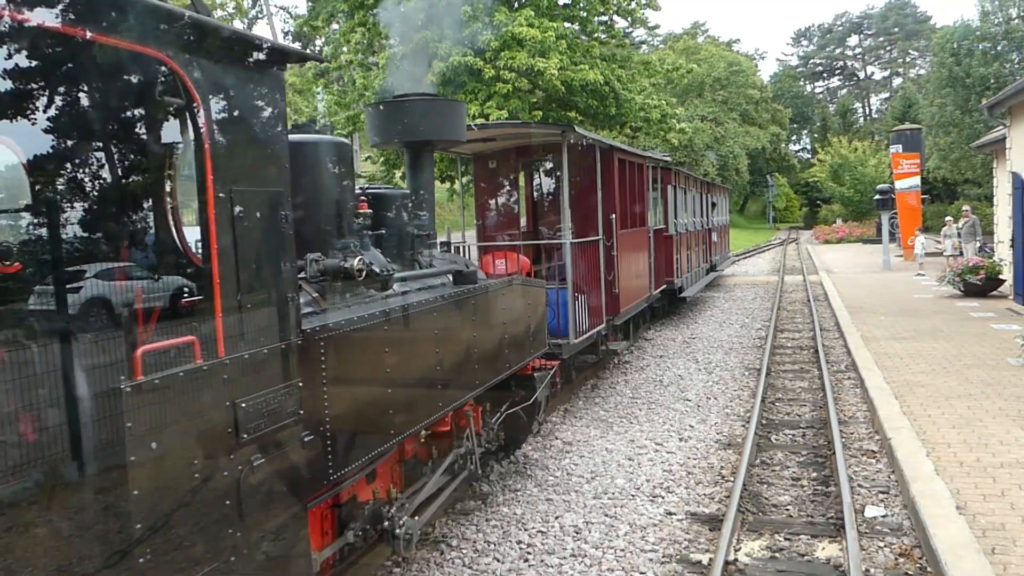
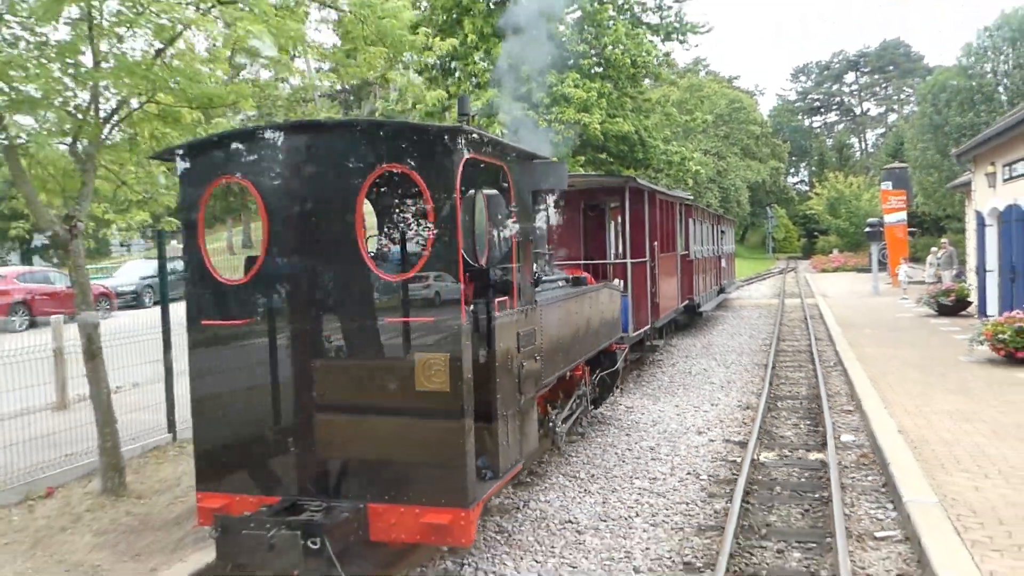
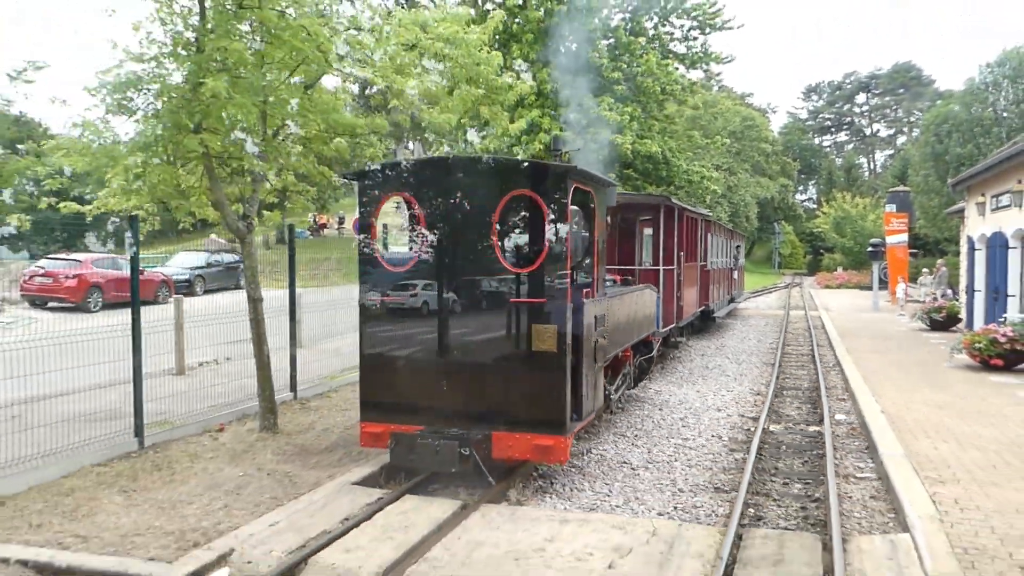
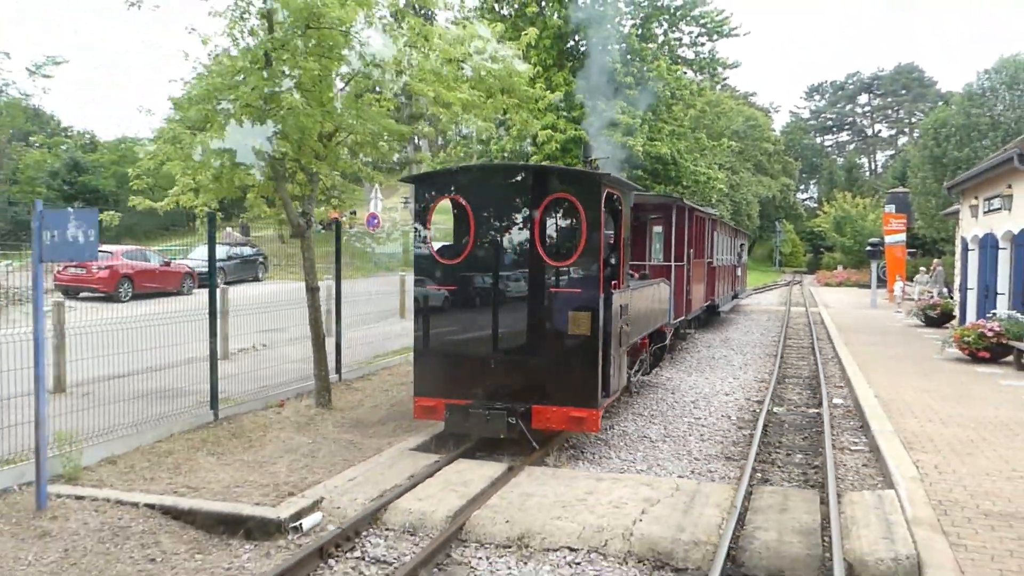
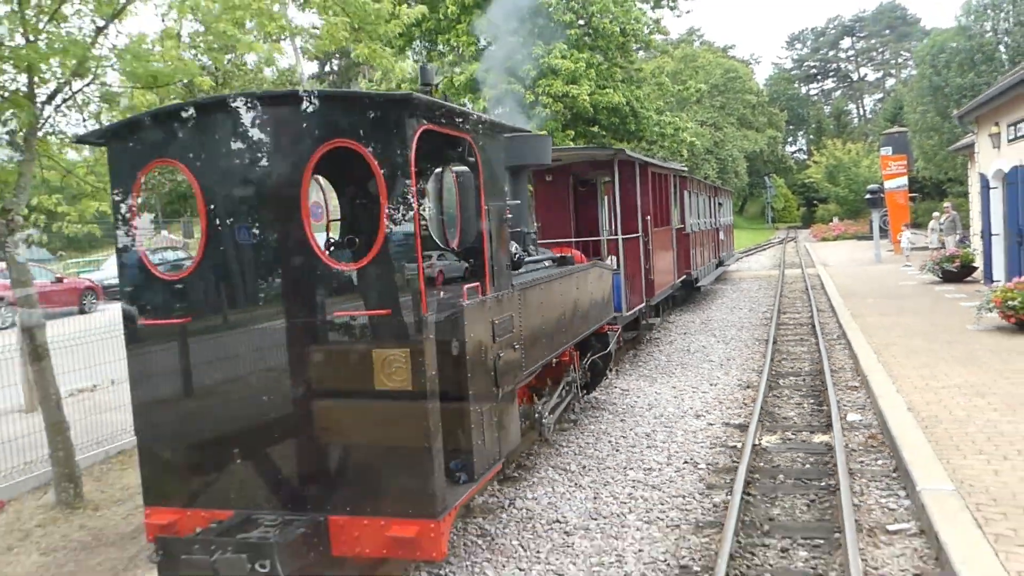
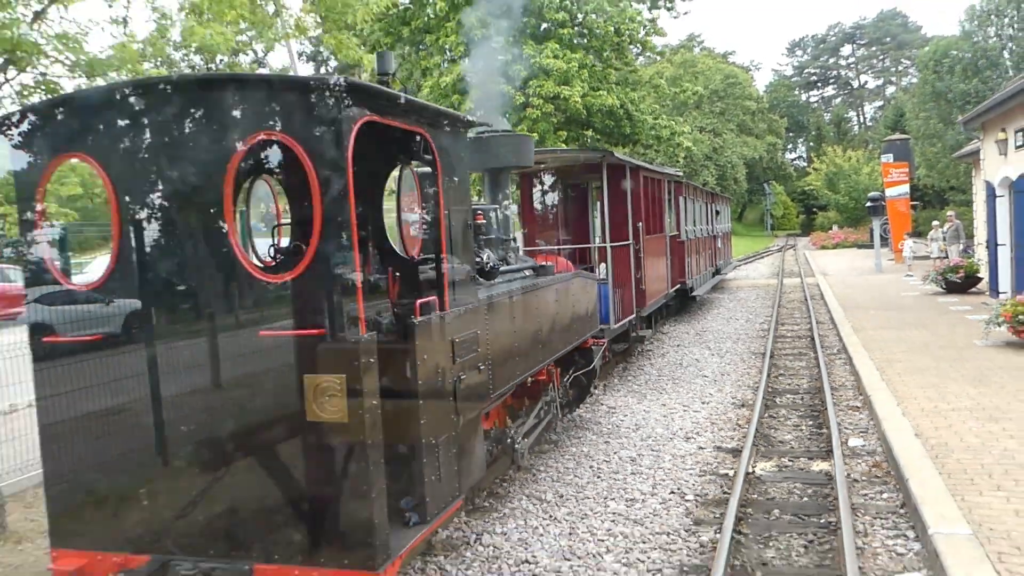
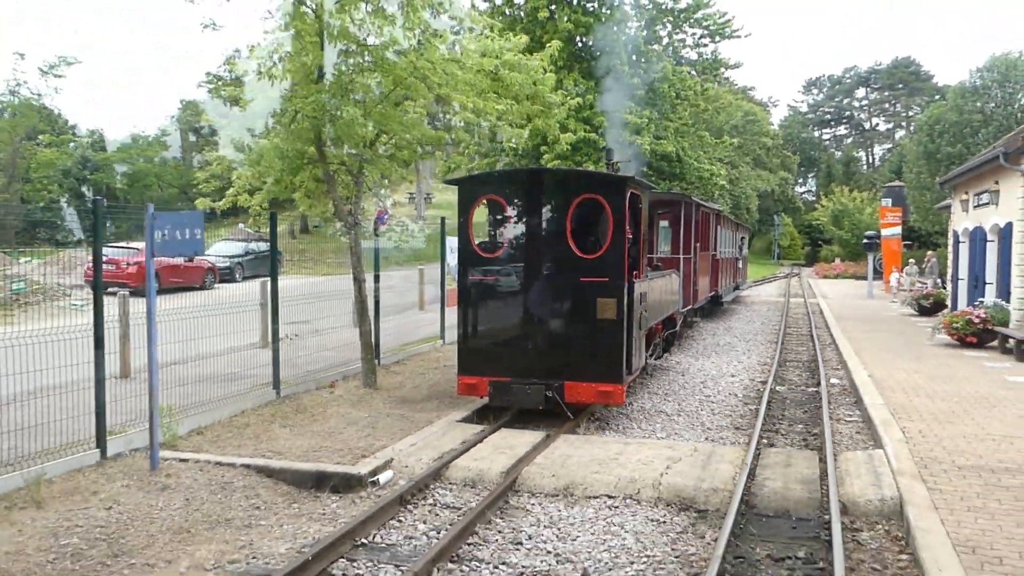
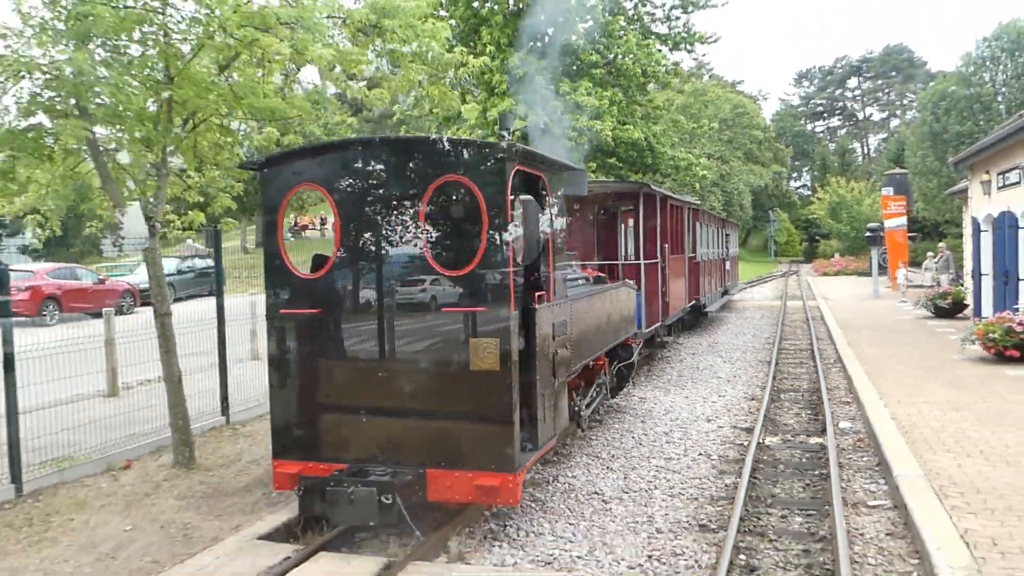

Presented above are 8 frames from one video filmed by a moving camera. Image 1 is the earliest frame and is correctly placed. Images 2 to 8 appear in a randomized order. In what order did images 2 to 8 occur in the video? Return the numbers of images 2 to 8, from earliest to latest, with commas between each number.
6, 5, 2, 8, 3, 4, 7
